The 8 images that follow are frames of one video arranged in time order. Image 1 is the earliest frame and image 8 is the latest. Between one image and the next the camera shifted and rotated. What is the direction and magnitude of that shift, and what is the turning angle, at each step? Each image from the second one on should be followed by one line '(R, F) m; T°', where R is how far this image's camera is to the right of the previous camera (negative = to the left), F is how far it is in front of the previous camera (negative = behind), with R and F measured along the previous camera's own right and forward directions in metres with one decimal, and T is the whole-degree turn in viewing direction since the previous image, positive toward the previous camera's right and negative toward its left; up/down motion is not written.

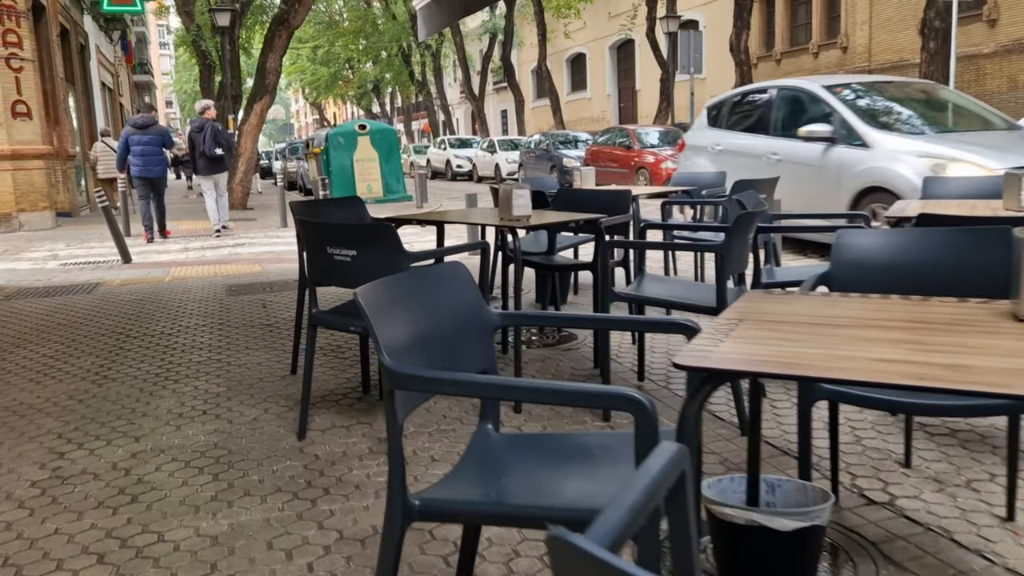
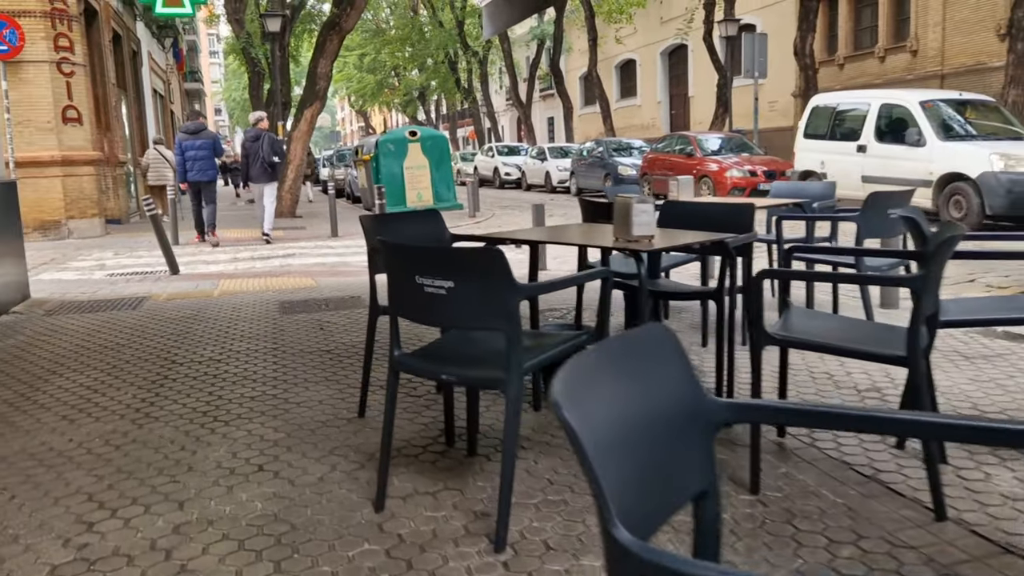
(-0.2, +0.6) m; -3°
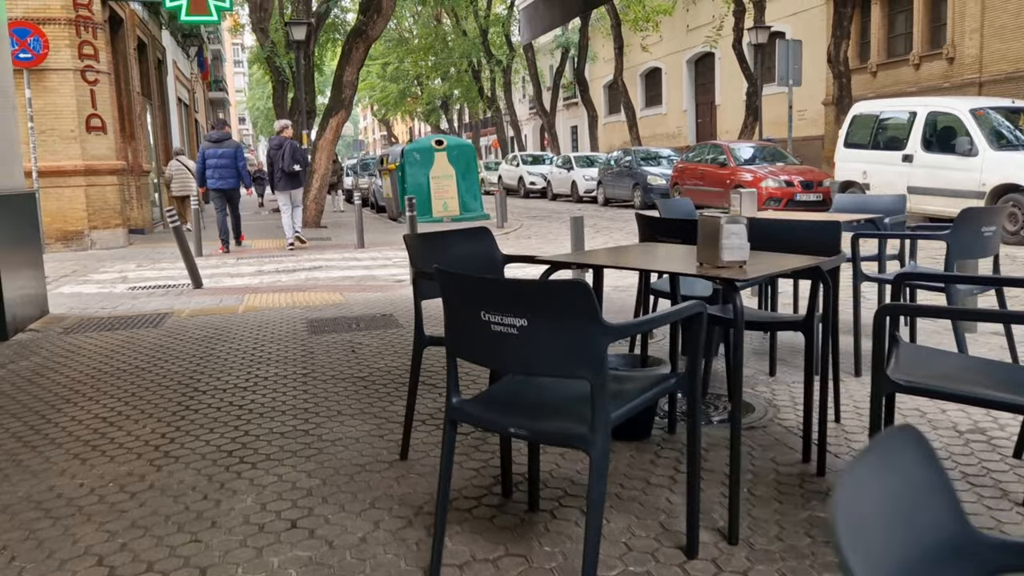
(-0.1, +0.4) m; -1°
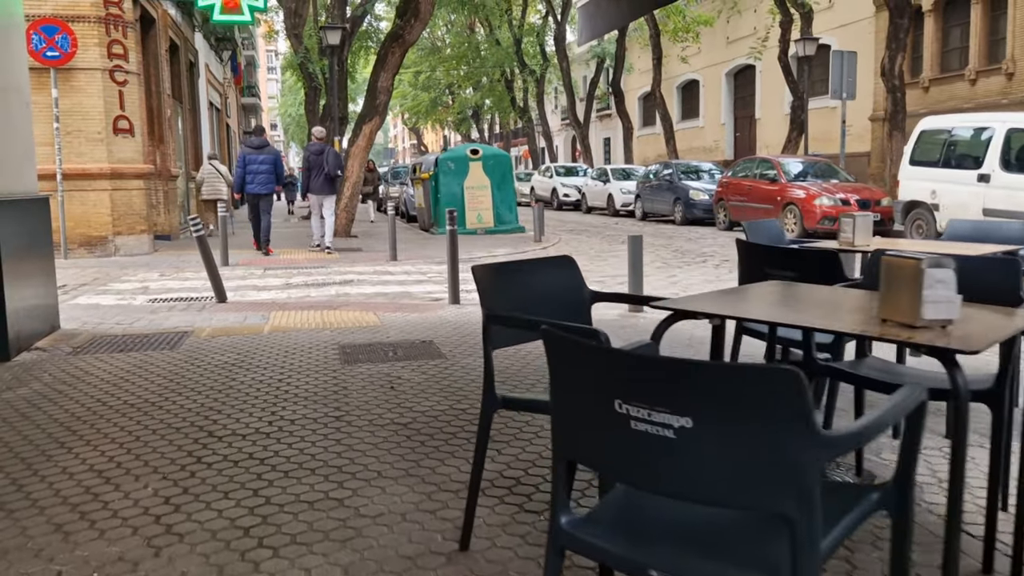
(-0.2, +0.7) m; -2°
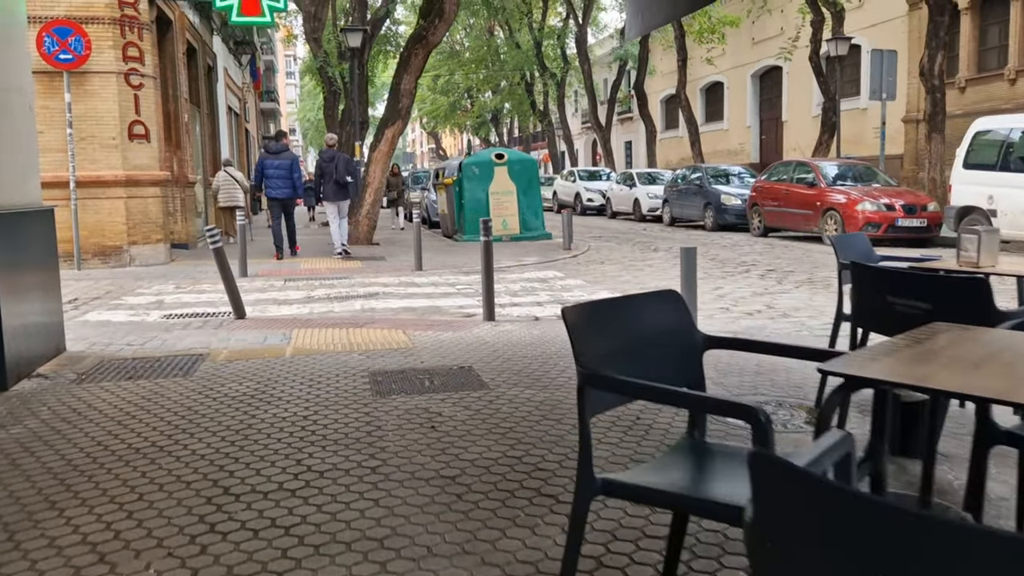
(-0.2, +0.6) m; -1°
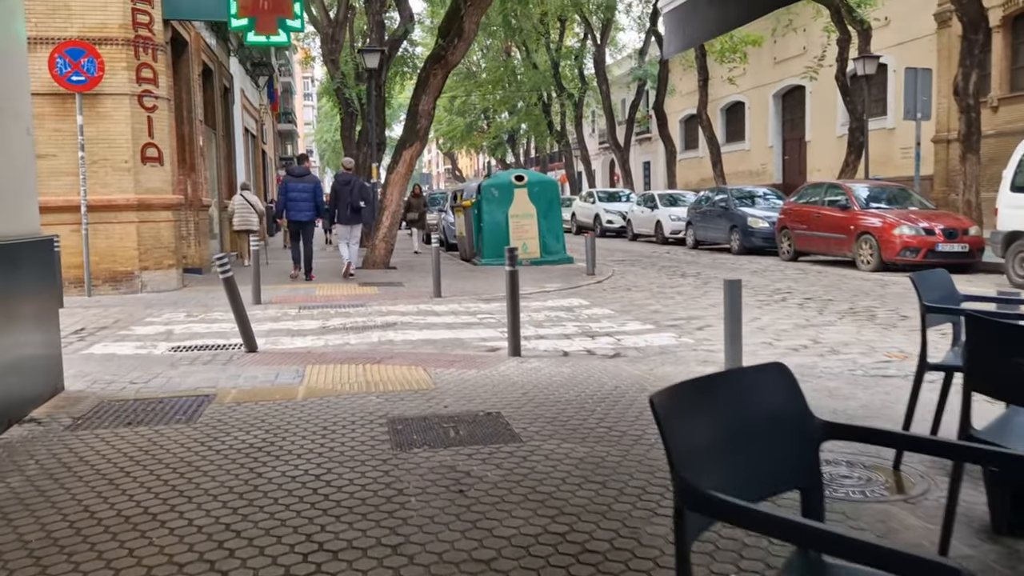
(-0.1, +0.5) m; -1°
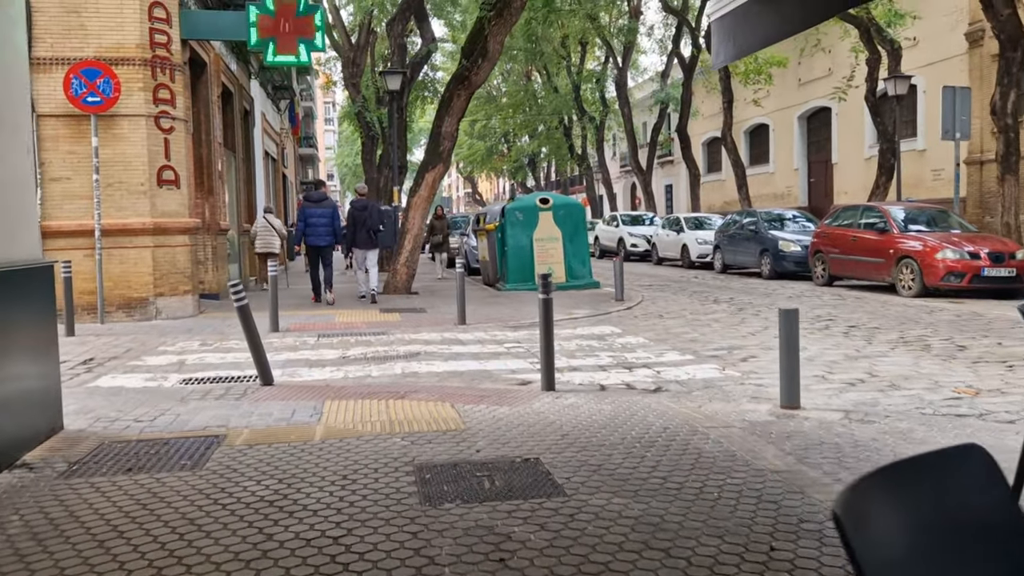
(-0.1, +0.5) m; -1°
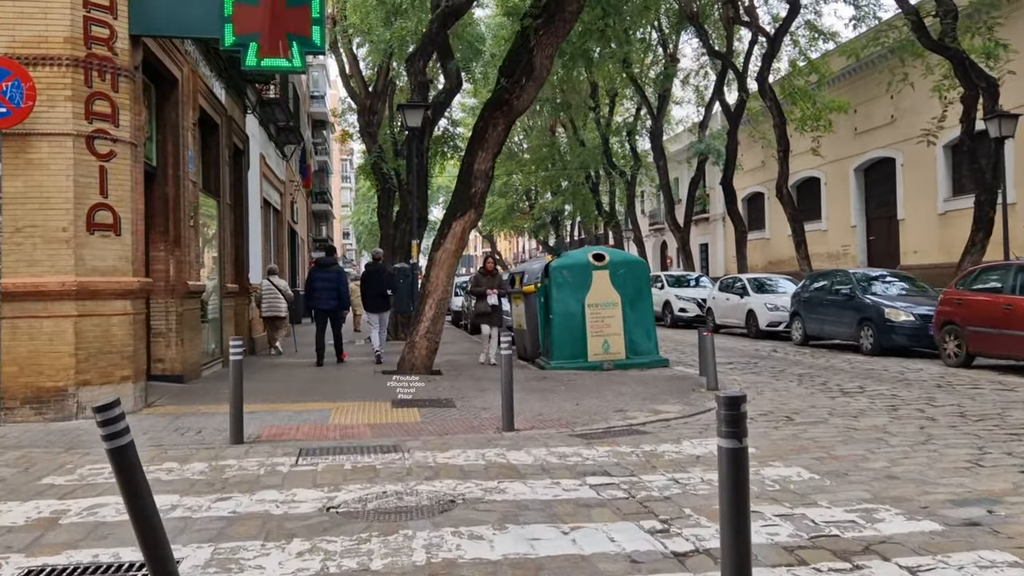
(-0.5, +3.3) m; -1°
